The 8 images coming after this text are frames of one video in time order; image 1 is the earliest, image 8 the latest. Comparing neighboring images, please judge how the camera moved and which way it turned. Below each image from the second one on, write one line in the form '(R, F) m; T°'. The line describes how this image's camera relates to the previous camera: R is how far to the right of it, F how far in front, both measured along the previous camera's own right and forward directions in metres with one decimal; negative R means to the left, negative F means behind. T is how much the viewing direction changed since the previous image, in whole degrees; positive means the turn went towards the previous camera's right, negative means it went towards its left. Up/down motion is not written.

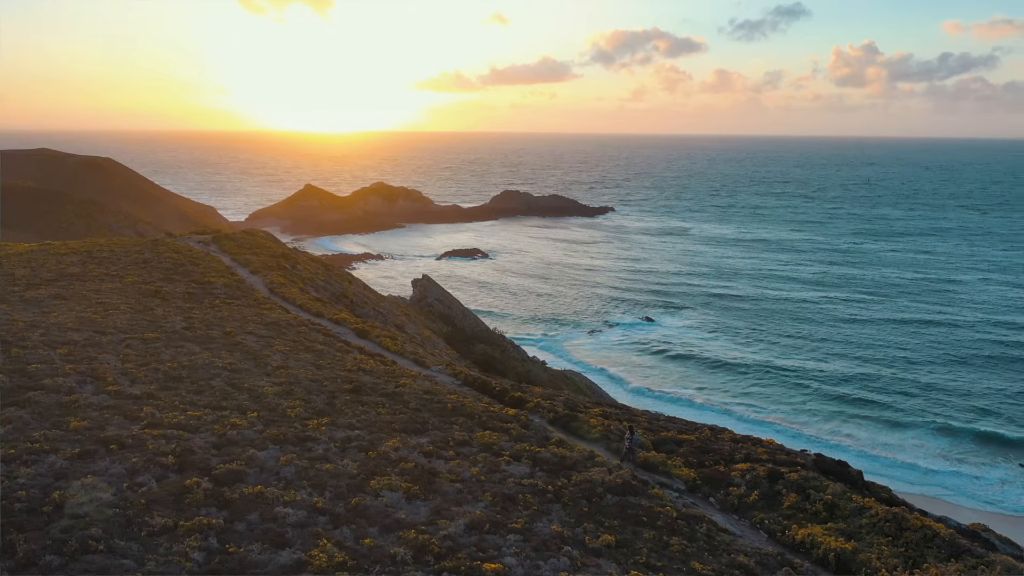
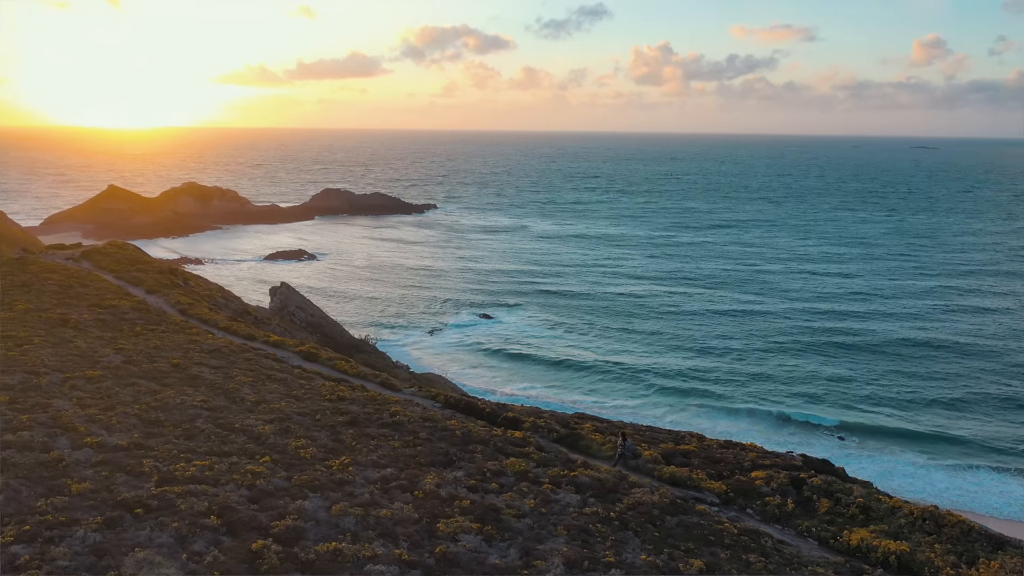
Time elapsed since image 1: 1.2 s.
(-2.0, +0.4) m; +12°
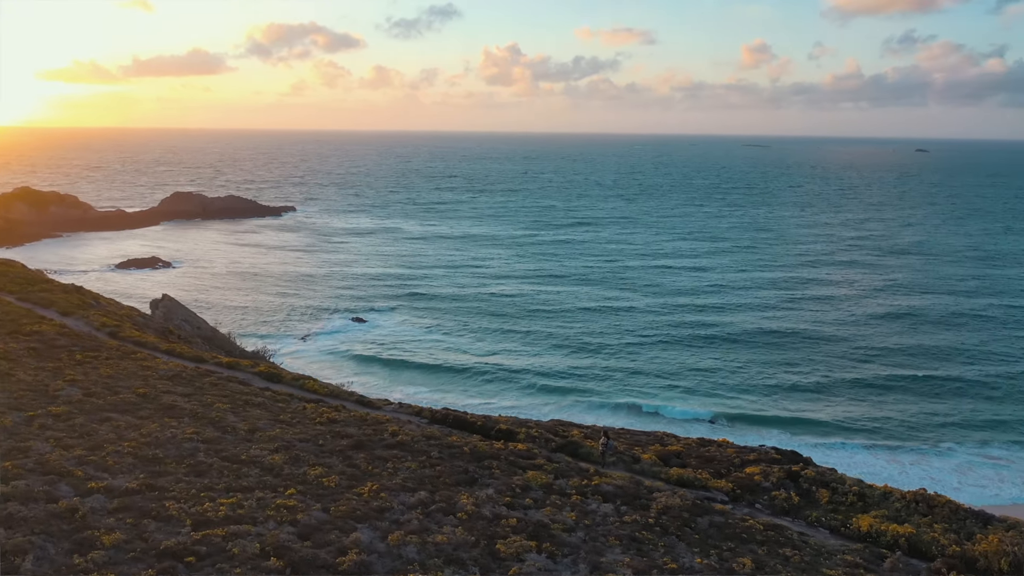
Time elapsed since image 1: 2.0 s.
(-1.5, +0.1) m; +10°
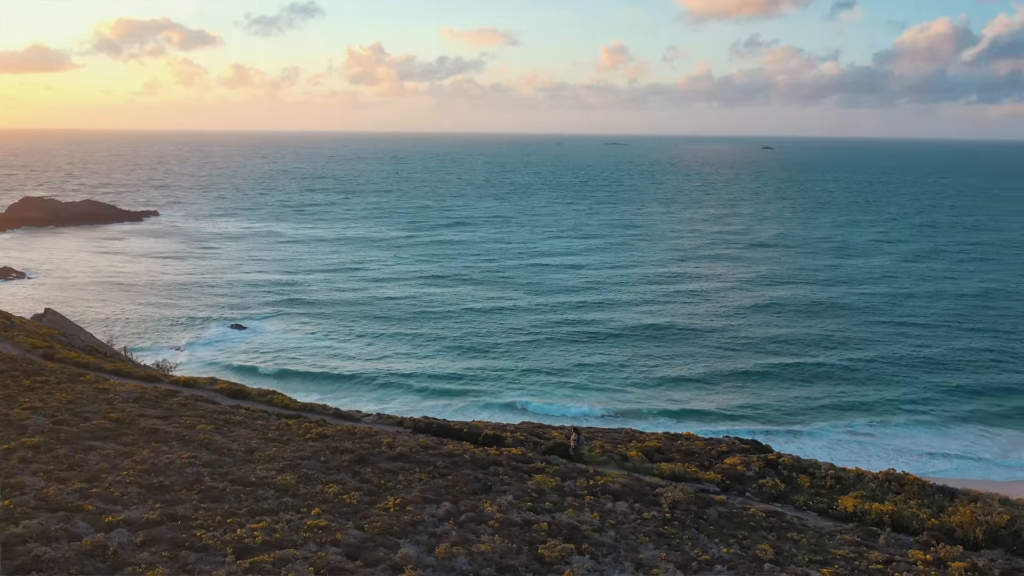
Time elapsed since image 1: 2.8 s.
(-1.3, 0.0) m; +9°
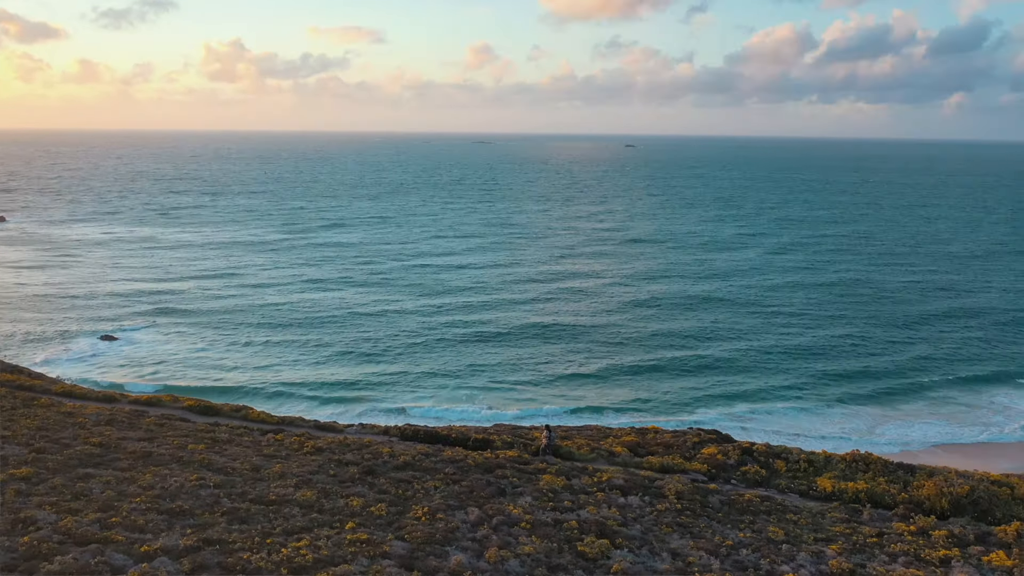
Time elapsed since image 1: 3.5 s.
(-1.4, -0.1) m; +9°
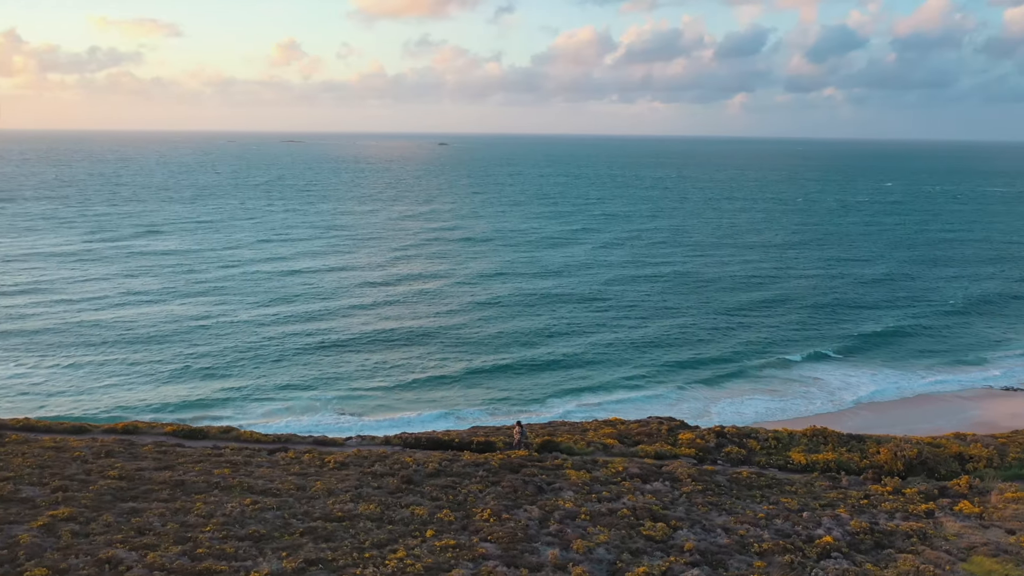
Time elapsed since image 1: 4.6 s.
(-2.2, -0.2) m; +12°
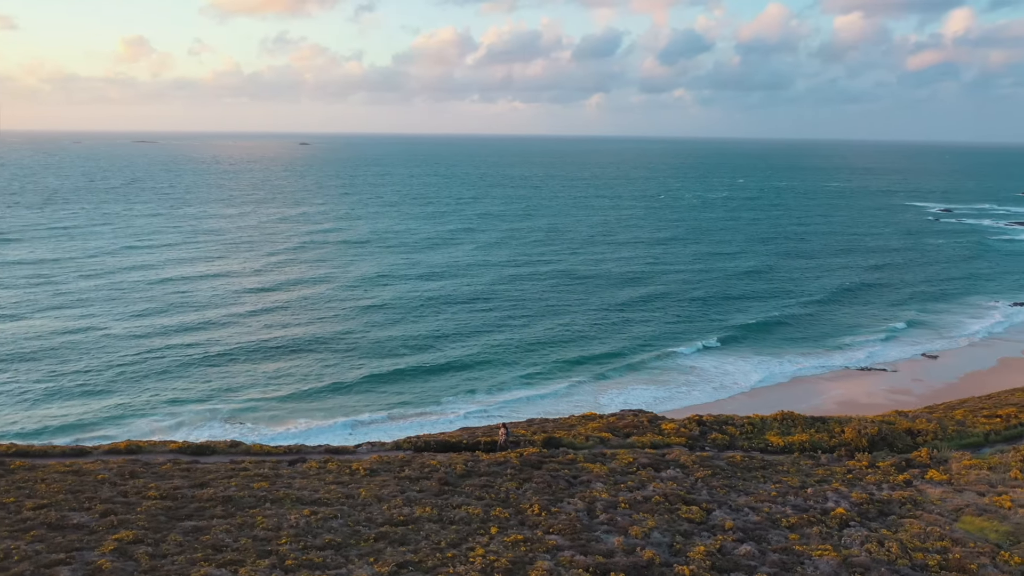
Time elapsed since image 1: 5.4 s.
(-1.7, -0.3) m; +9°
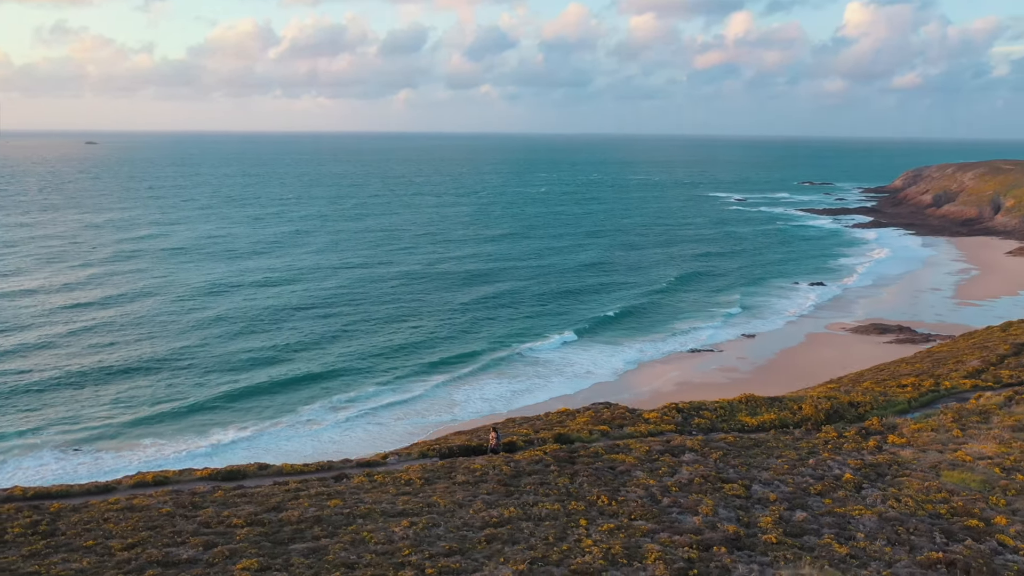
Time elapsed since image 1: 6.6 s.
(-2.6, -0.3) m; +12°
